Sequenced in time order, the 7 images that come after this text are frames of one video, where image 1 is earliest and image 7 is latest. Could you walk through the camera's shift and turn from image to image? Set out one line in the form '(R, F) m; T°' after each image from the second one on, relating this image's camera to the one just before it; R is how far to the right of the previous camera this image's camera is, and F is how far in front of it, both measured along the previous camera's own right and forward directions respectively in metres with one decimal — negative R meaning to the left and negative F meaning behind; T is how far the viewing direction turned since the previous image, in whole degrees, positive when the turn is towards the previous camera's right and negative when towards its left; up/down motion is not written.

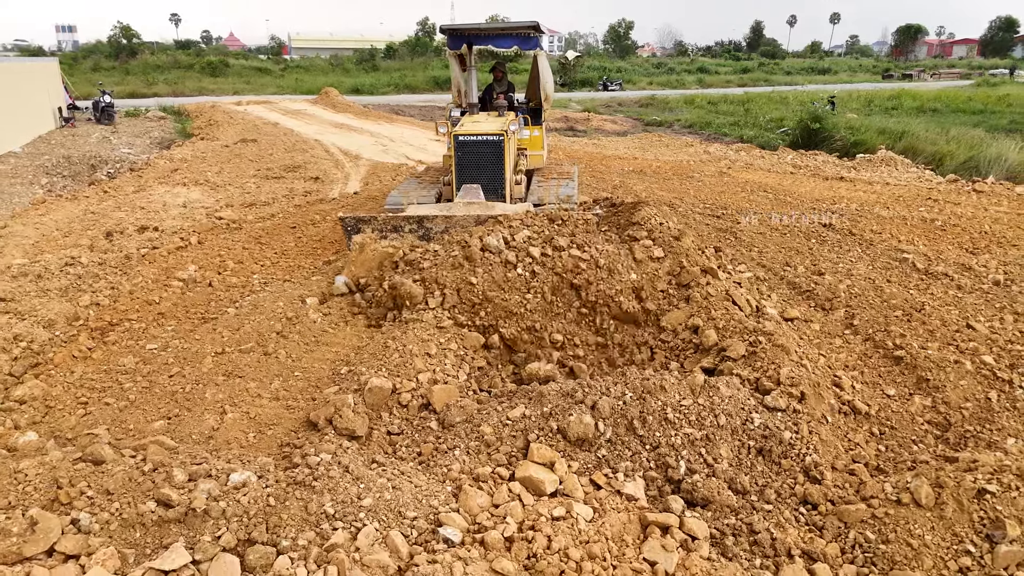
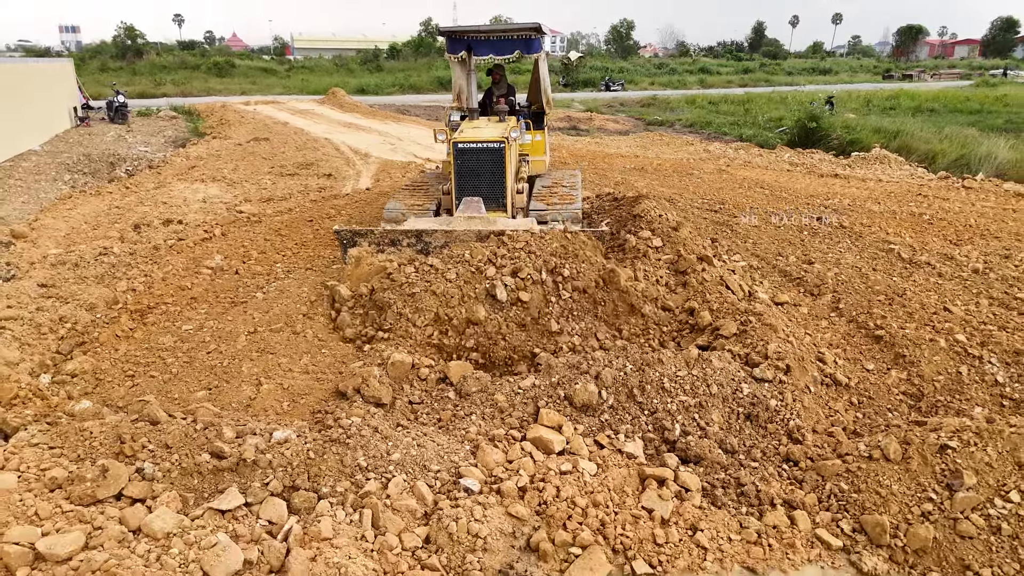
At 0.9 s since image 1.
(-0.1, -0.4) m; 0°
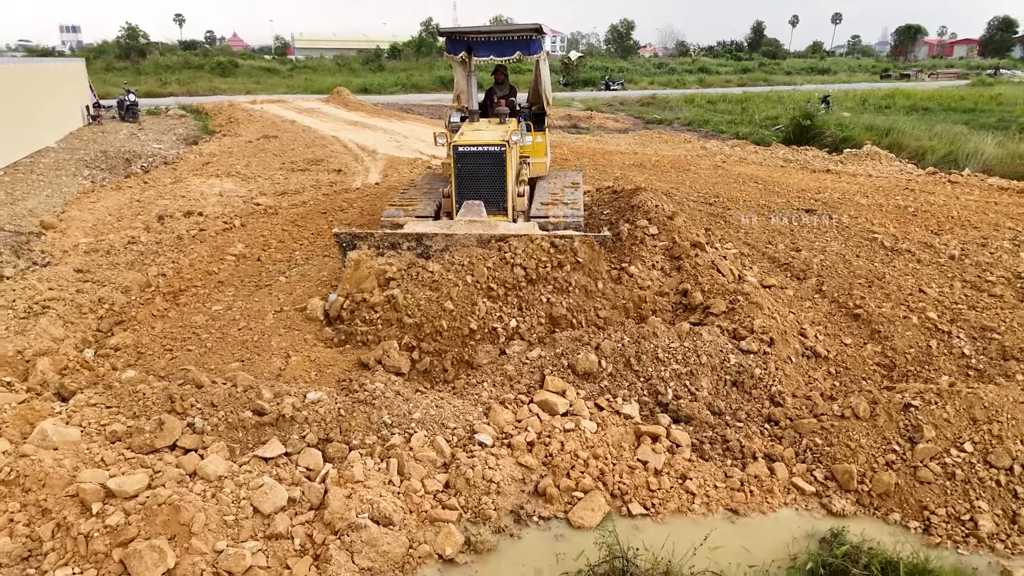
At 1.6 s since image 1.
(-0.1, -0.4) m; 0°
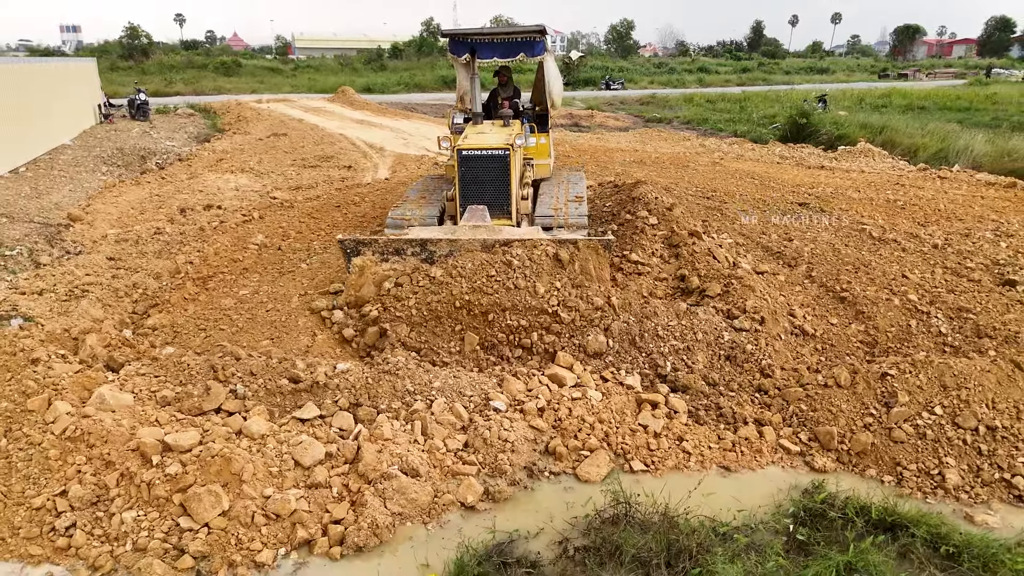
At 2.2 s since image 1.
(-0.1, -0.4) m; 0°
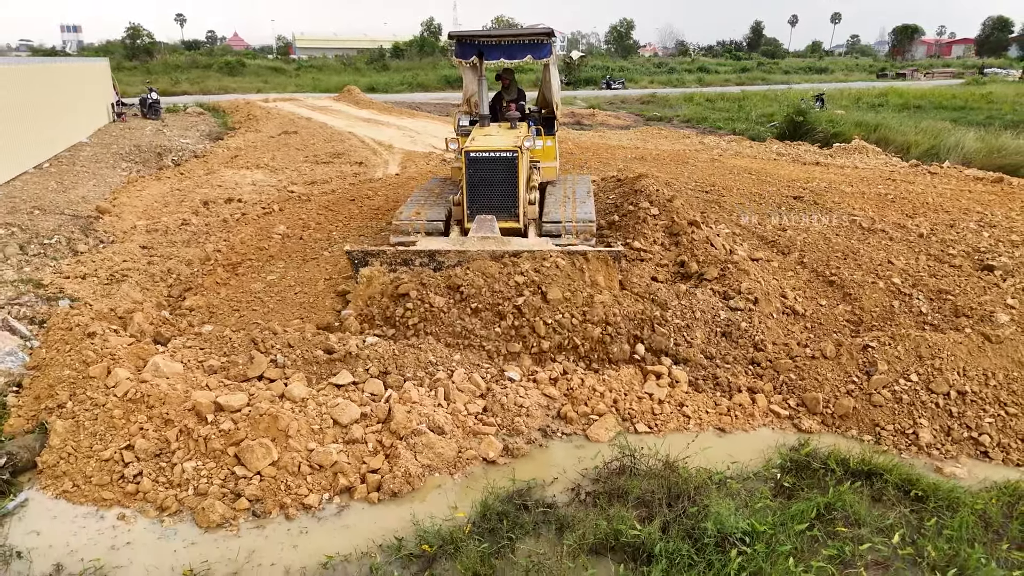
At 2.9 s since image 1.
(-0.1, -0.4) m; 0°
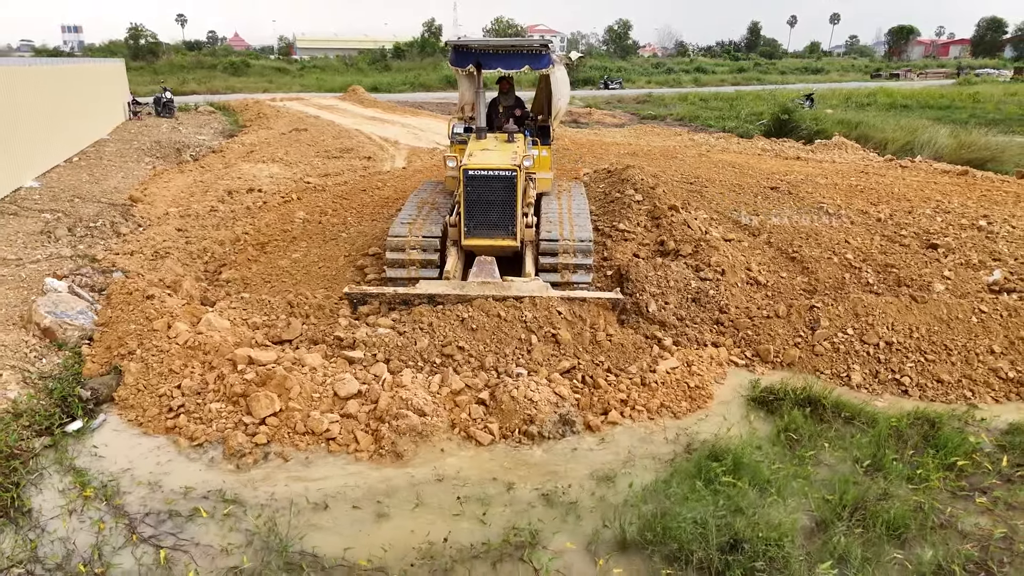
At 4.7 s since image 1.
(0.0, -0.8) m; 0°
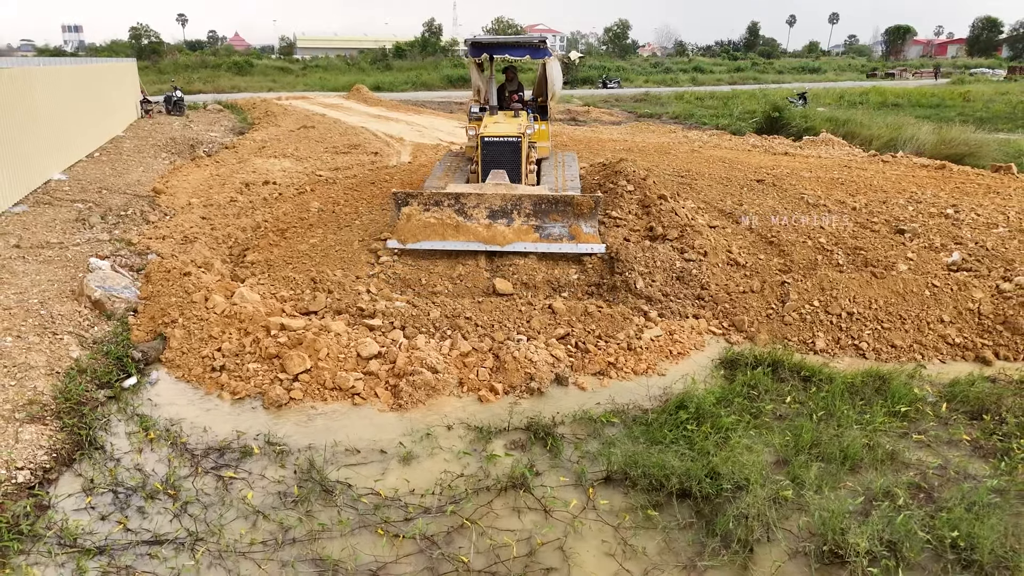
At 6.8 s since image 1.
(0.0, -0.6) m; 0°
